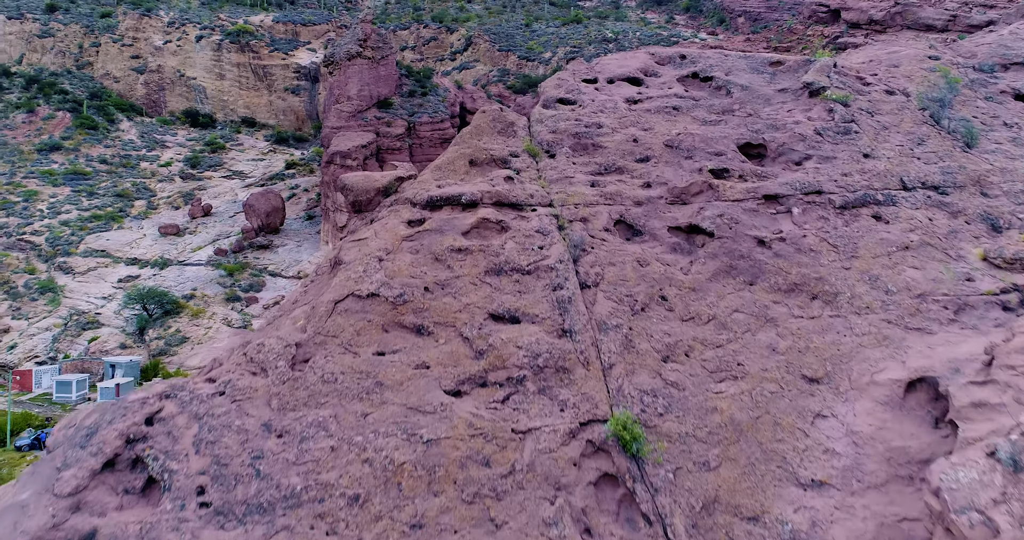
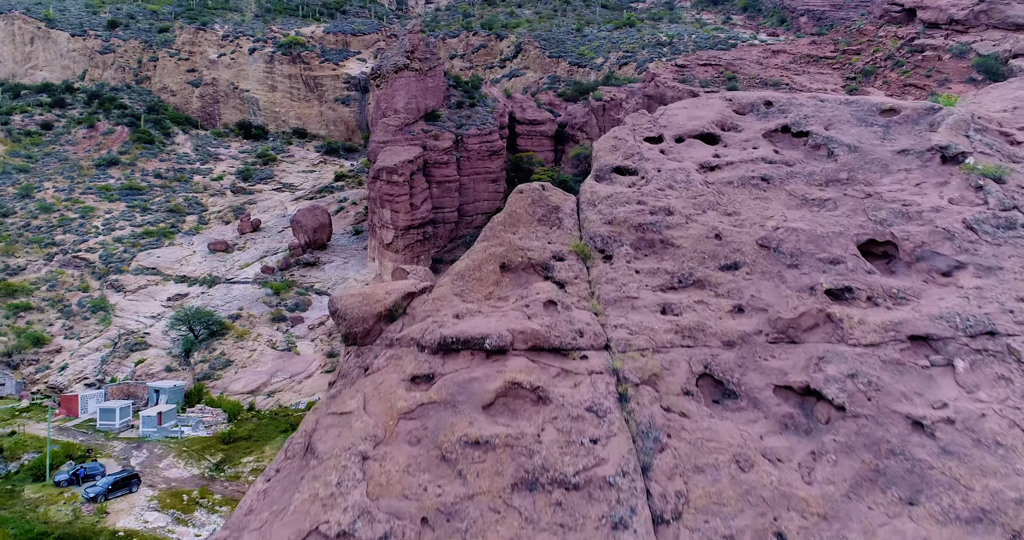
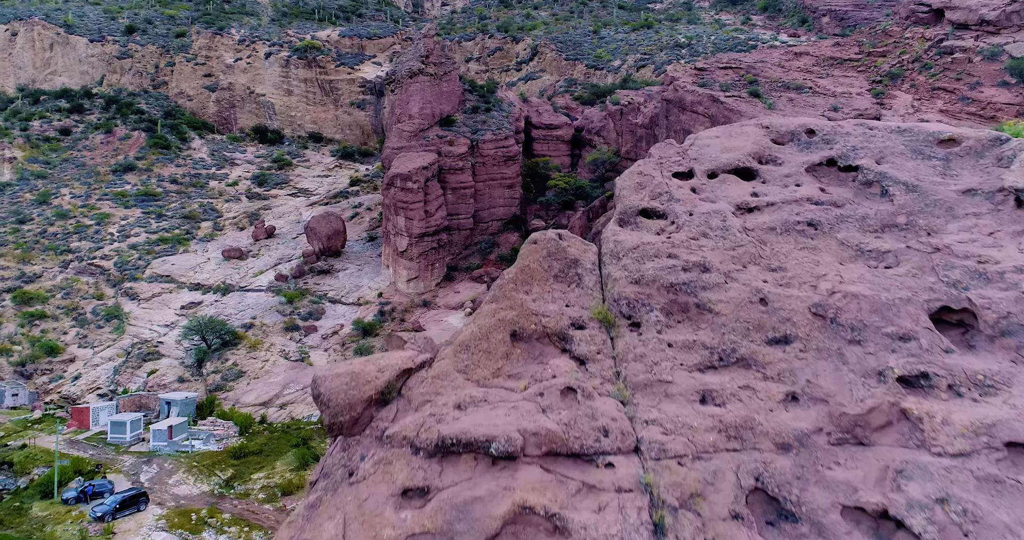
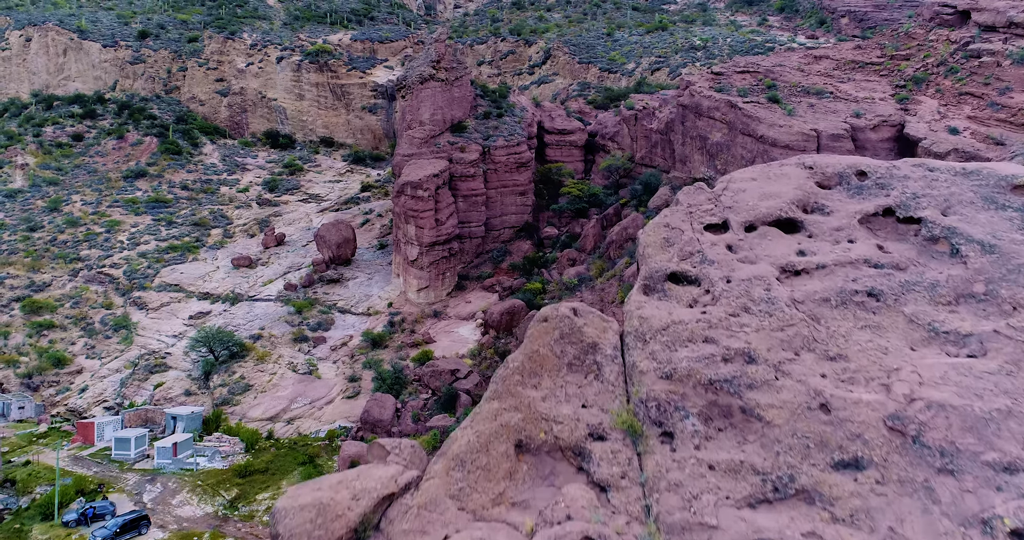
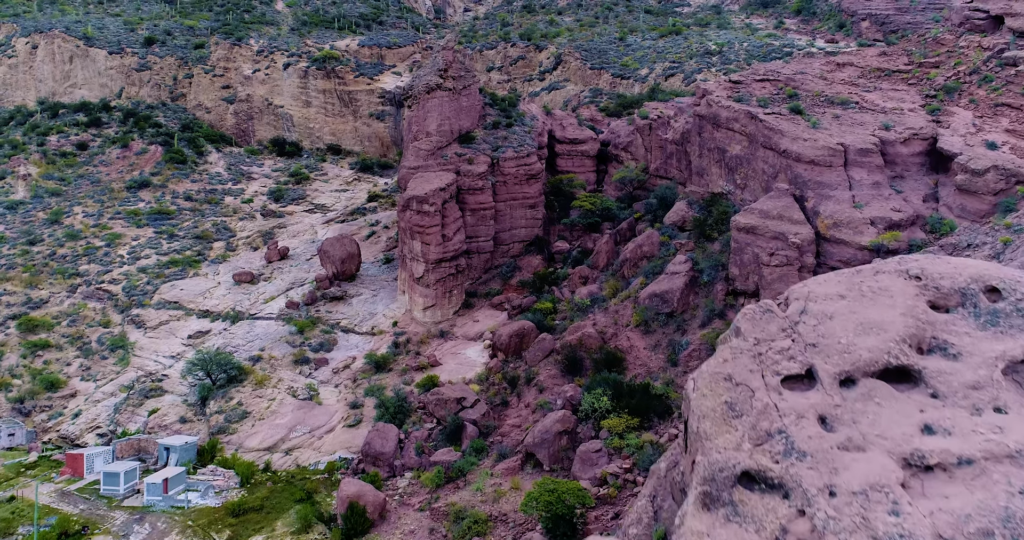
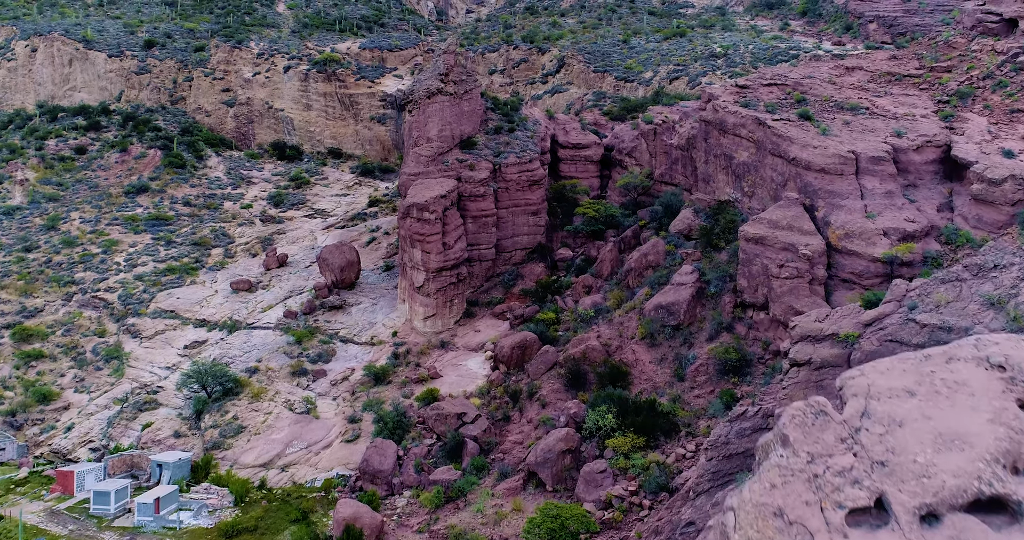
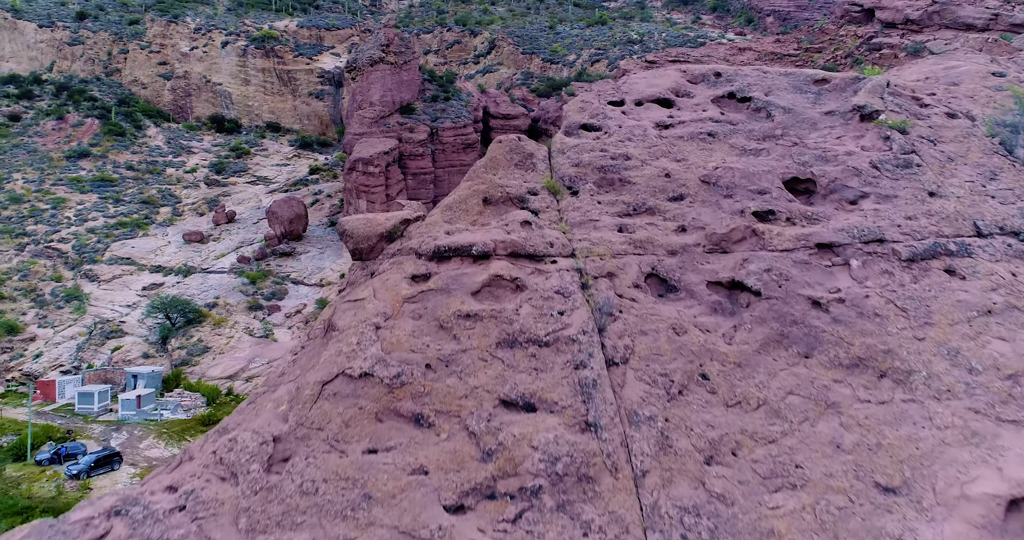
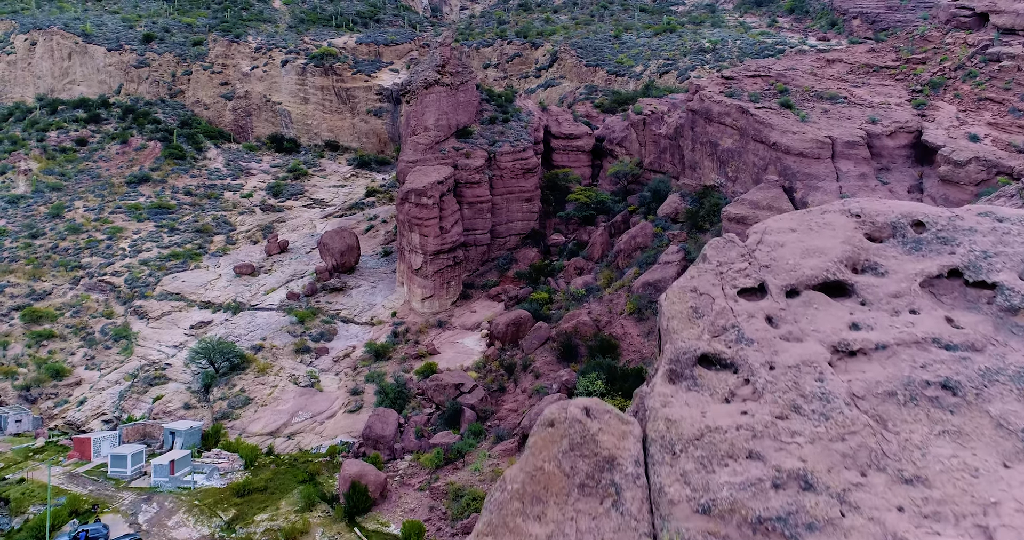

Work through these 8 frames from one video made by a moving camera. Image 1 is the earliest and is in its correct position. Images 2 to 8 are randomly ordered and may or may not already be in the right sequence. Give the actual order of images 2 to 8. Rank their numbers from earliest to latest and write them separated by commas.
7, 2, 3, 4, 8, 5, 6
